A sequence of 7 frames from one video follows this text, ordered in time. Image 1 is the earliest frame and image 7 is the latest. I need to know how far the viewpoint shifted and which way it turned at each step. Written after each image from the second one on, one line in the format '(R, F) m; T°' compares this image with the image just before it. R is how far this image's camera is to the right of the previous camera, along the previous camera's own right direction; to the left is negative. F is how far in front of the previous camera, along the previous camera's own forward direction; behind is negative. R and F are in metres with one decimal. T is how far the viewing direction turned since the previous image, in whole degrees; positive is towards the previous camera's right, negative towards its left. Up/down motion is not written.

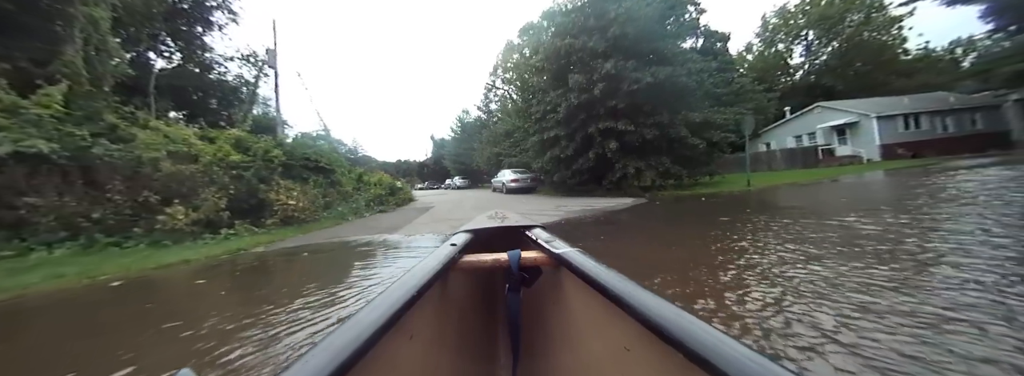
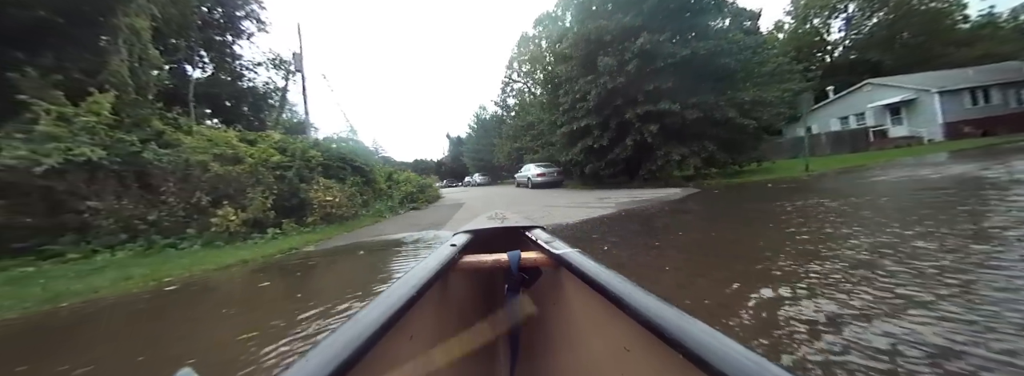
(-0.8, +0.4) m; -3°
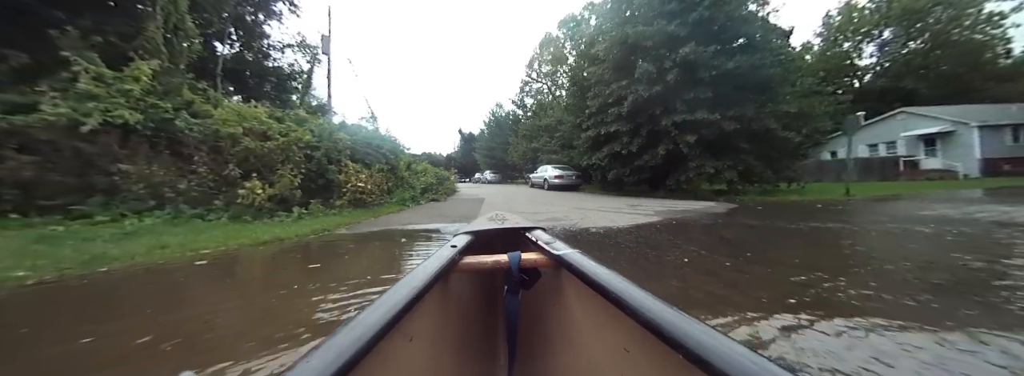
(-0.7, +0.2) m; -1°
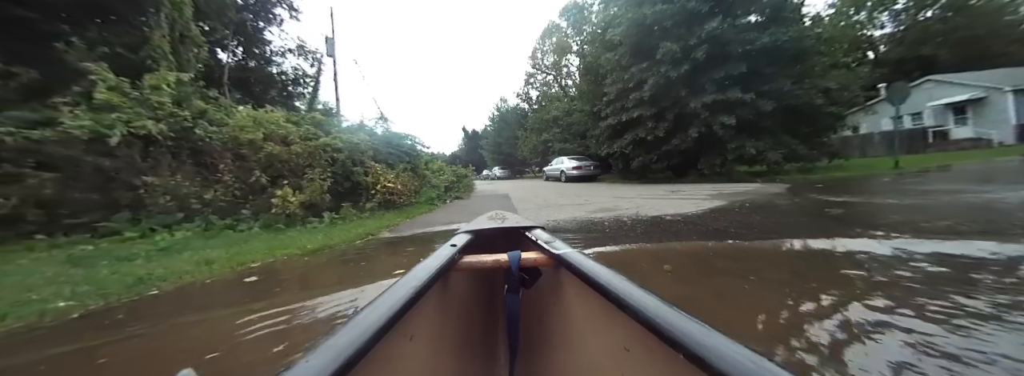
(-0.8, +0.4) m; -1°
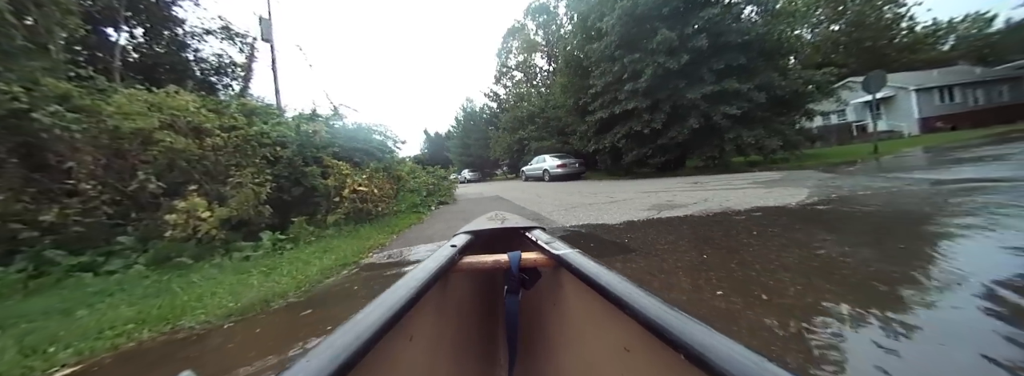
(-1.0, +1.5) m; +8°
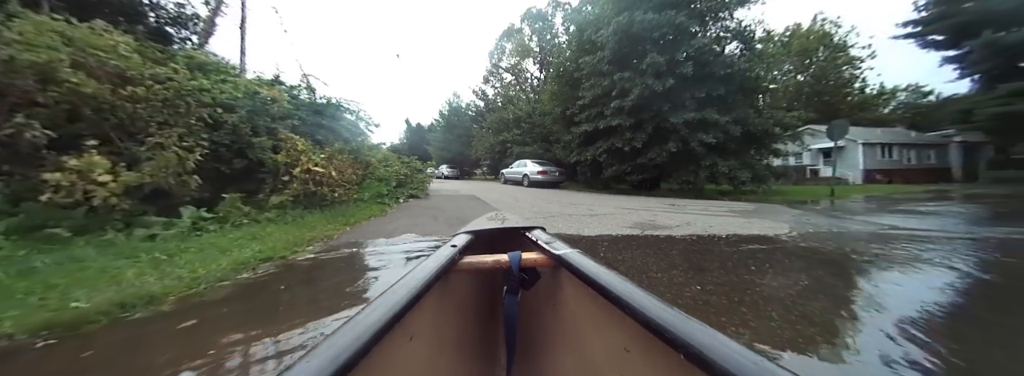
(0.0, +0.4) m; +5°
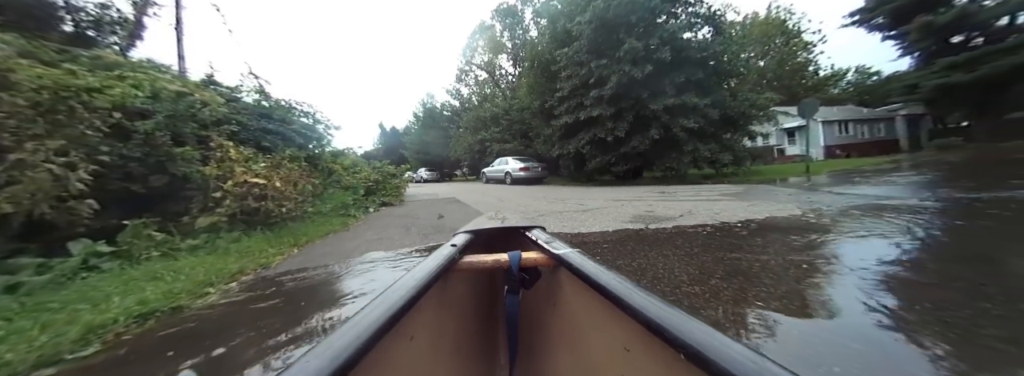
(0.0, +0.5) m; +4°
